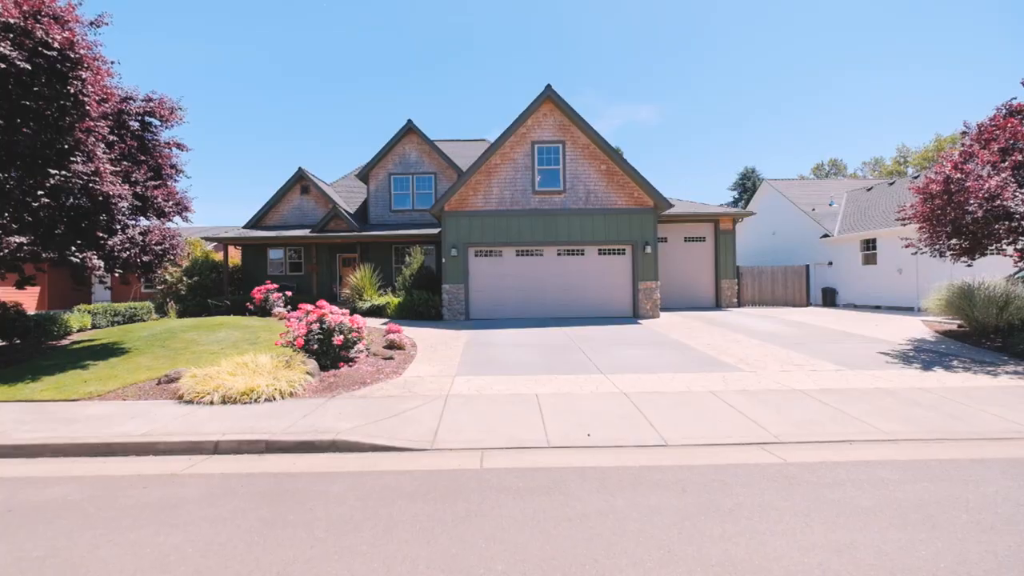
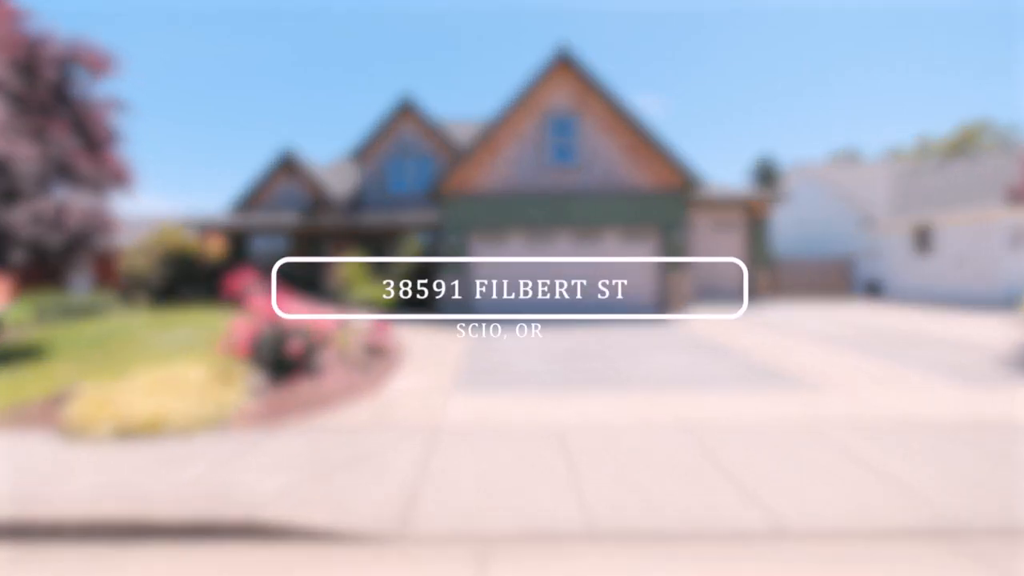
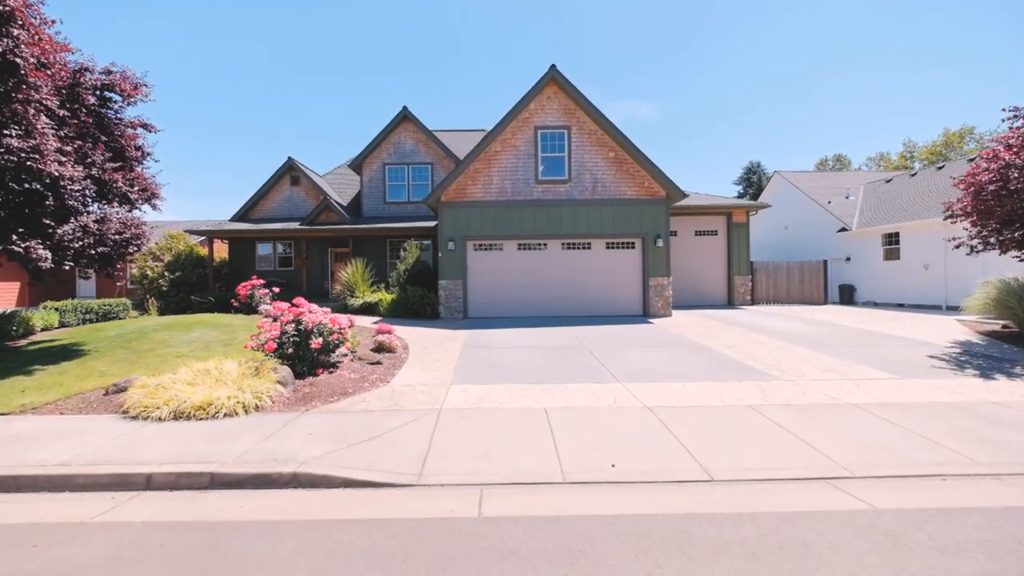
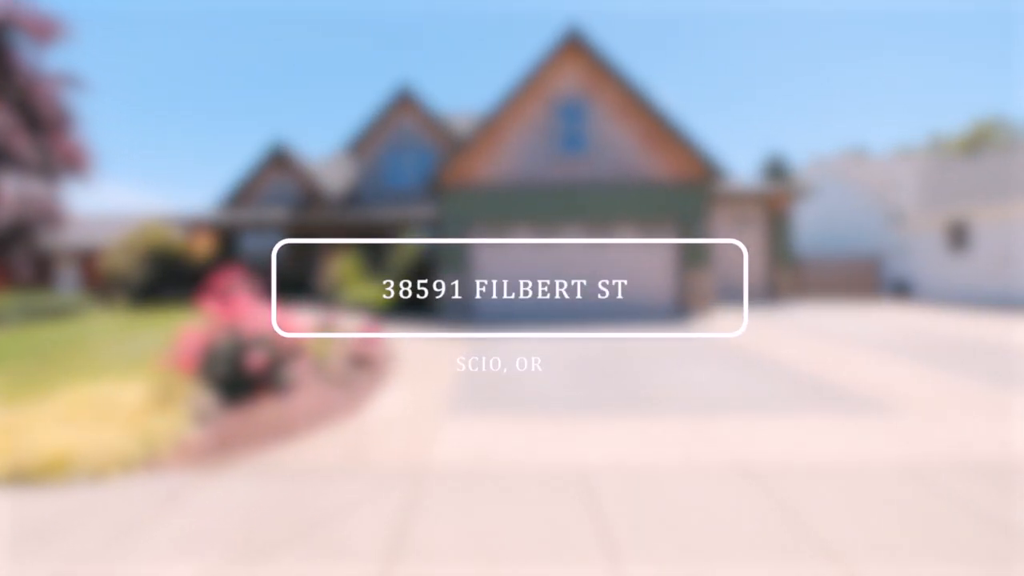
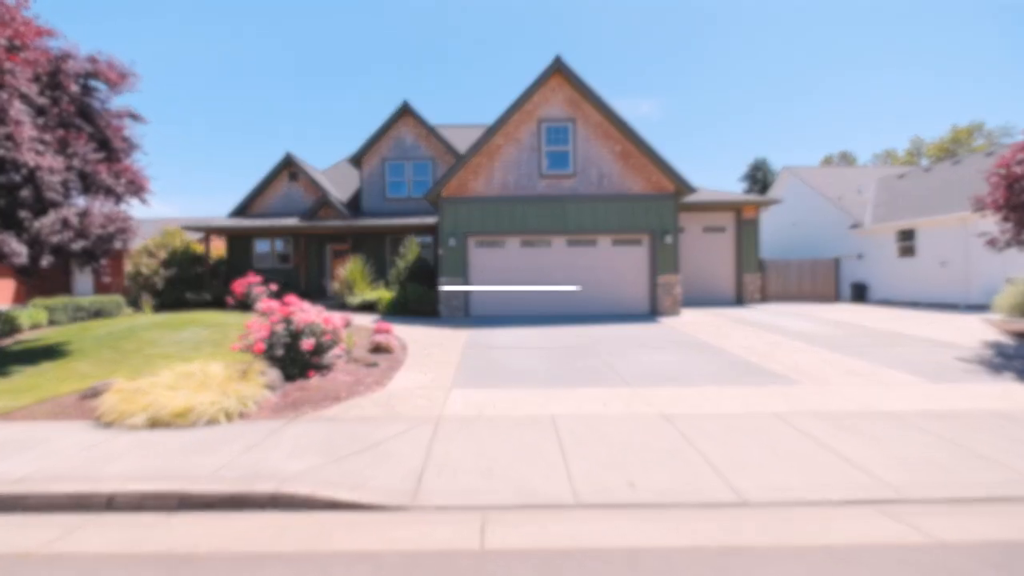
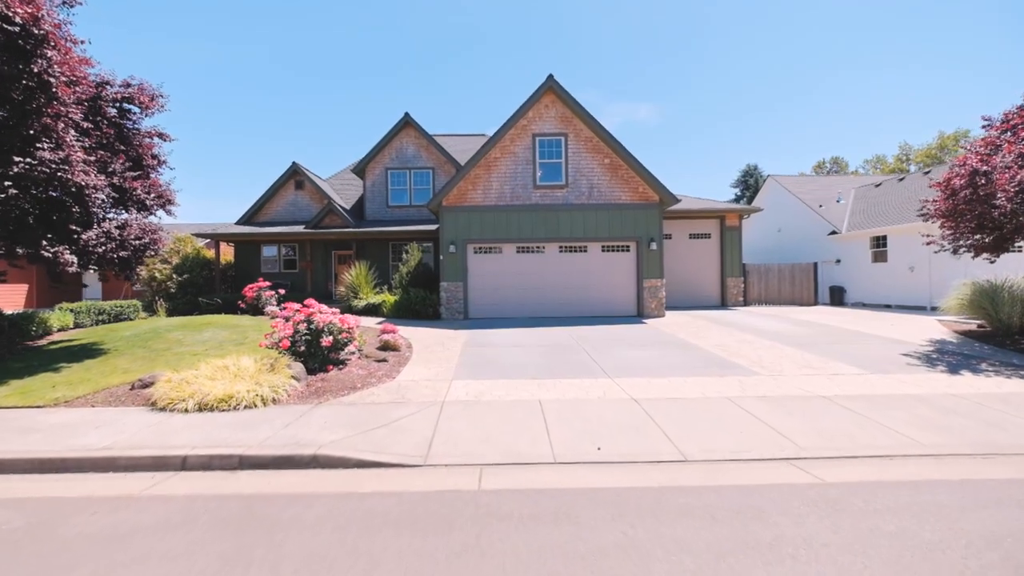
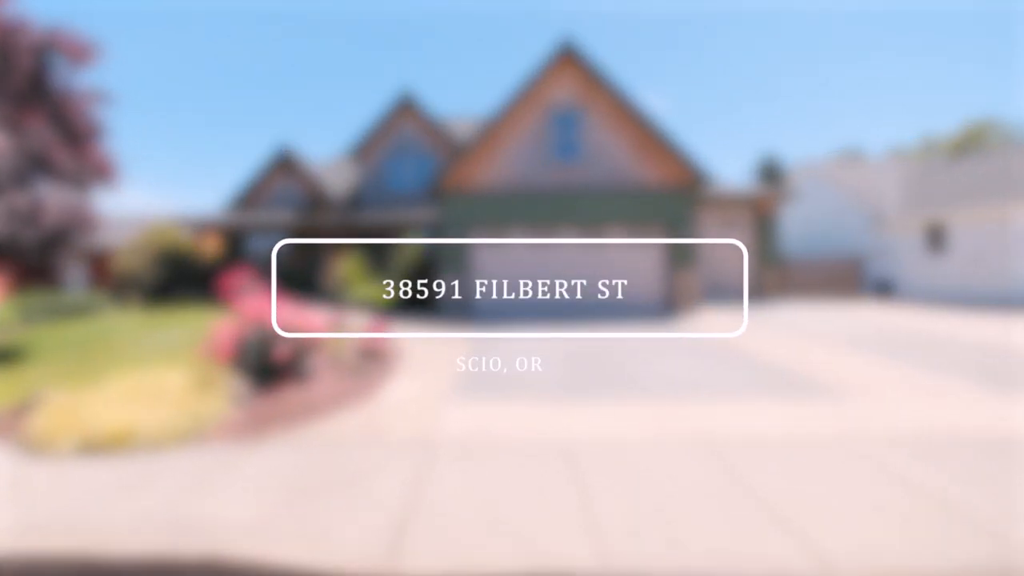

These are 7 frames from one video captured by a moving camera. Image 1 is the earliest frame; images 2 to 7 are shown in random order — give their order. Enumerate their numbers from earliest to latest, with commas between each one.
6, 3, 5, 2, 7, 4
